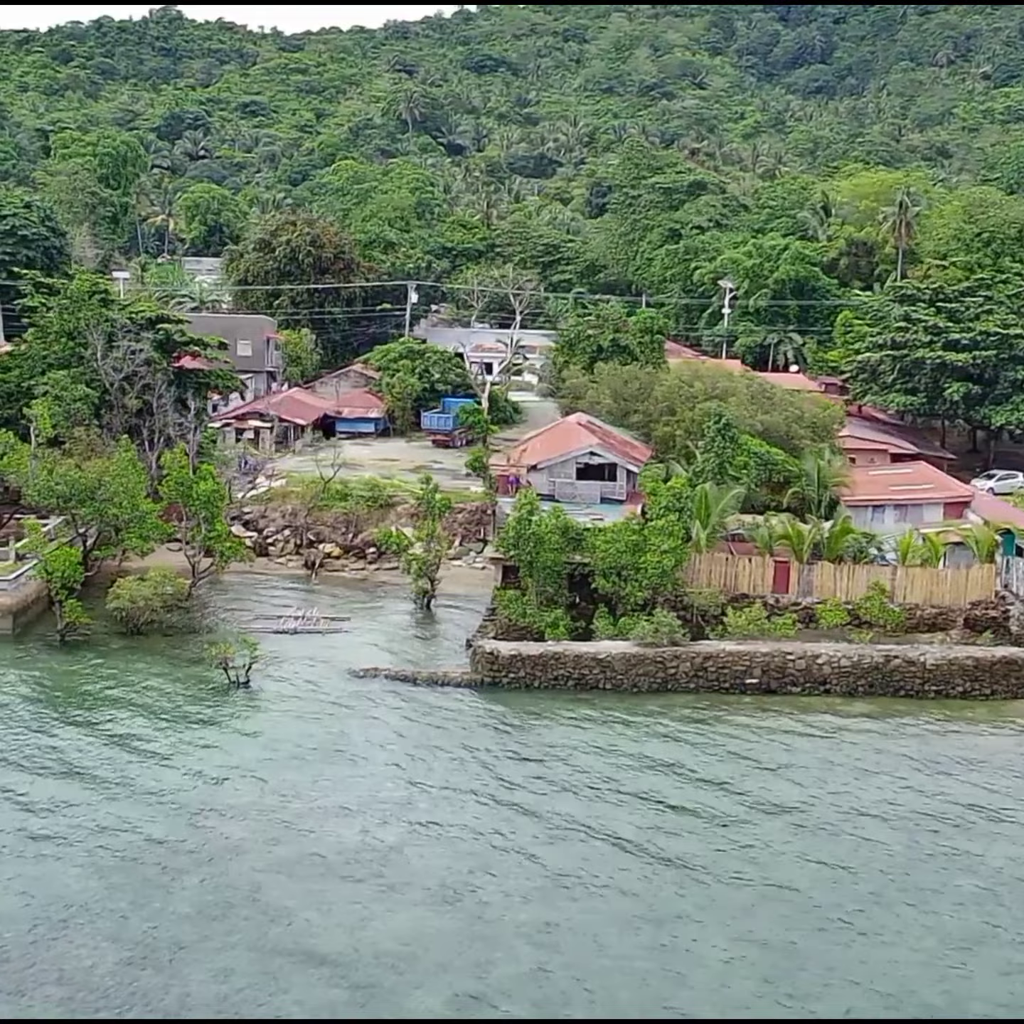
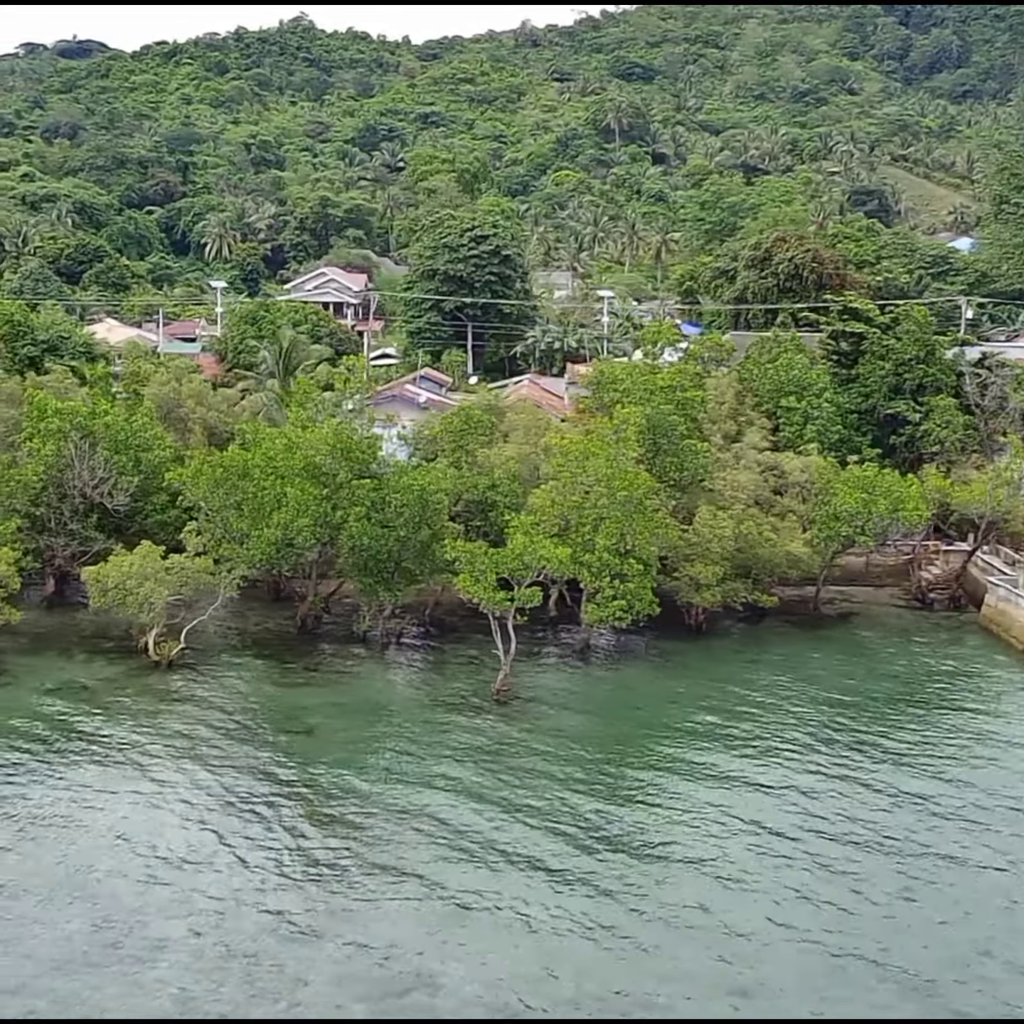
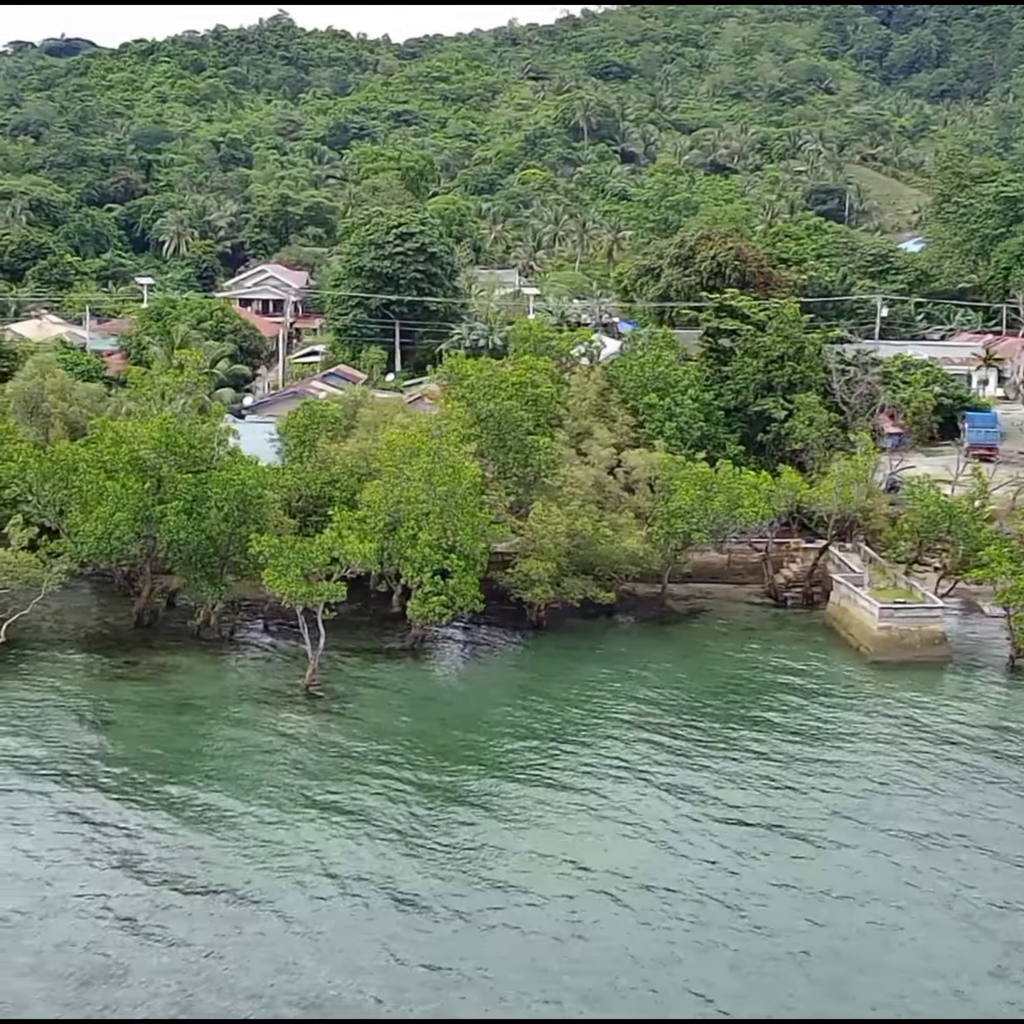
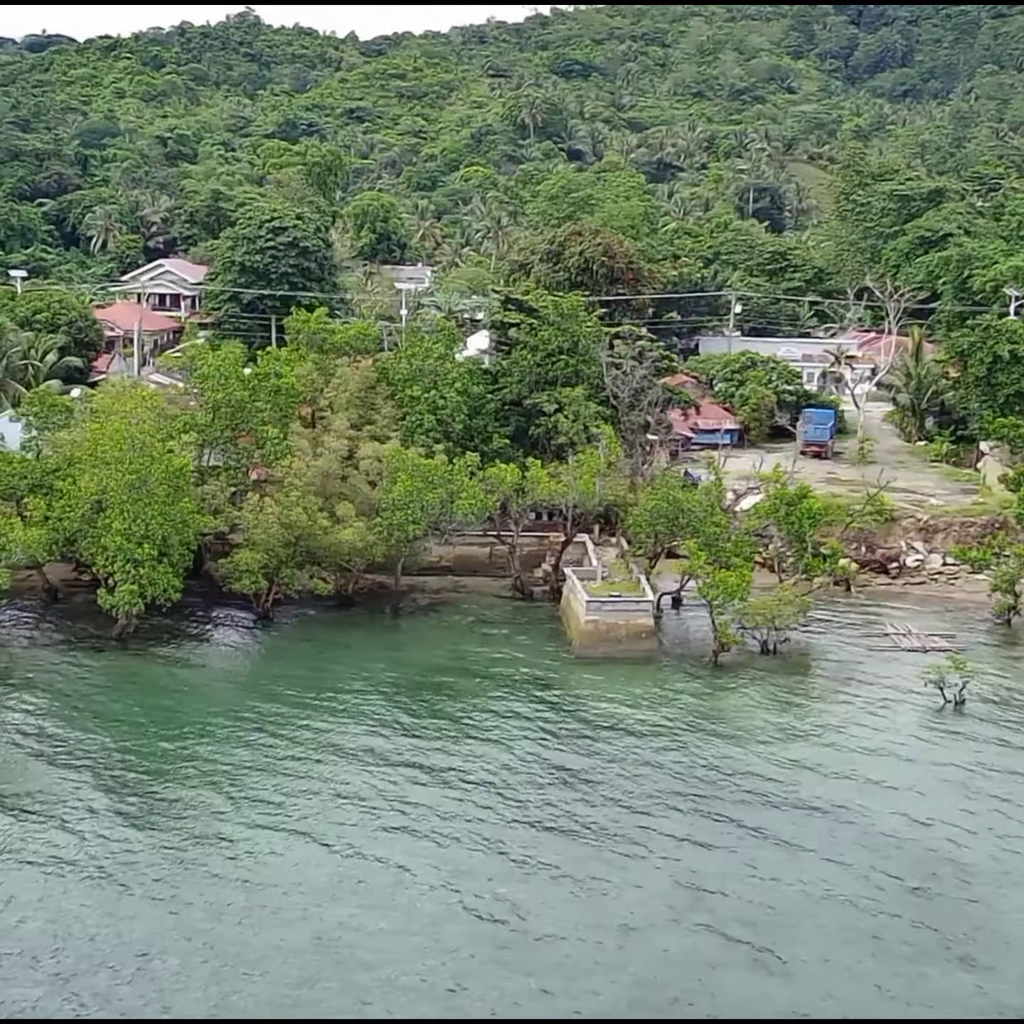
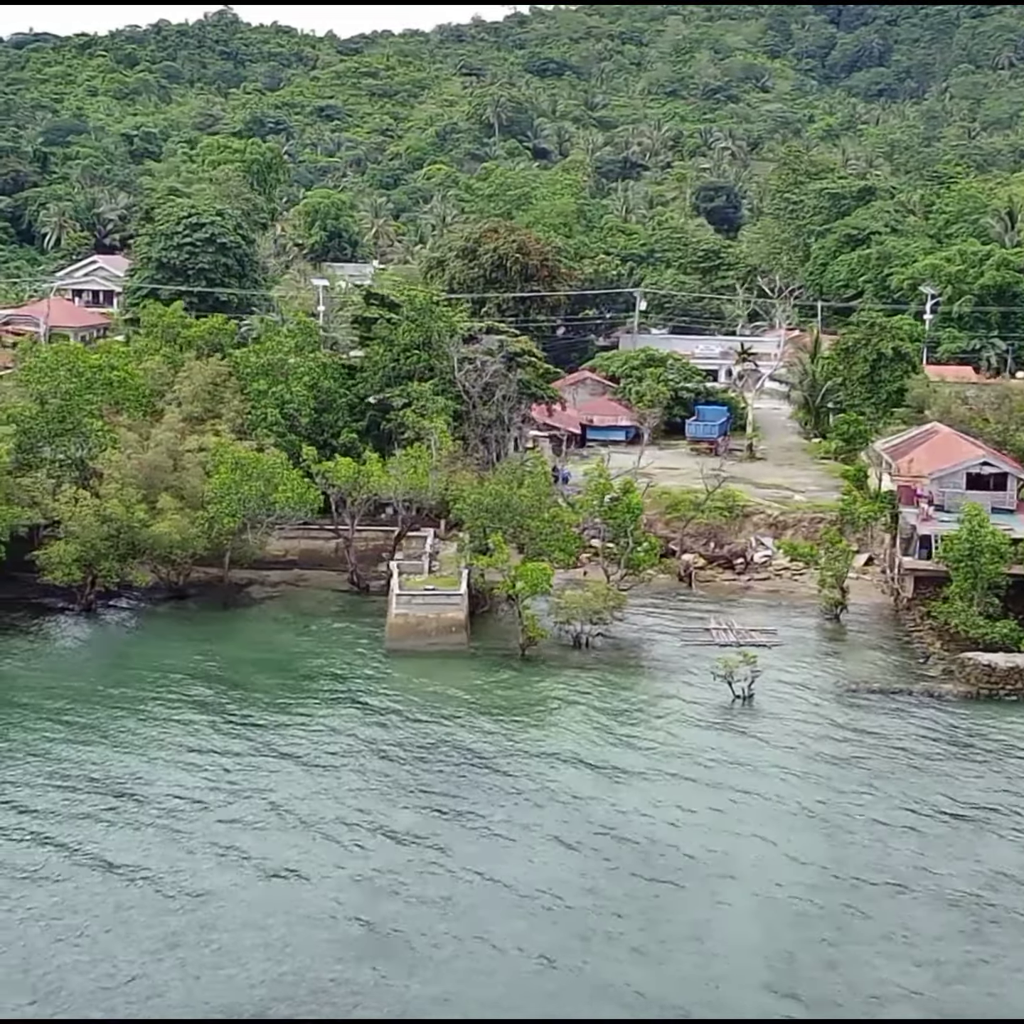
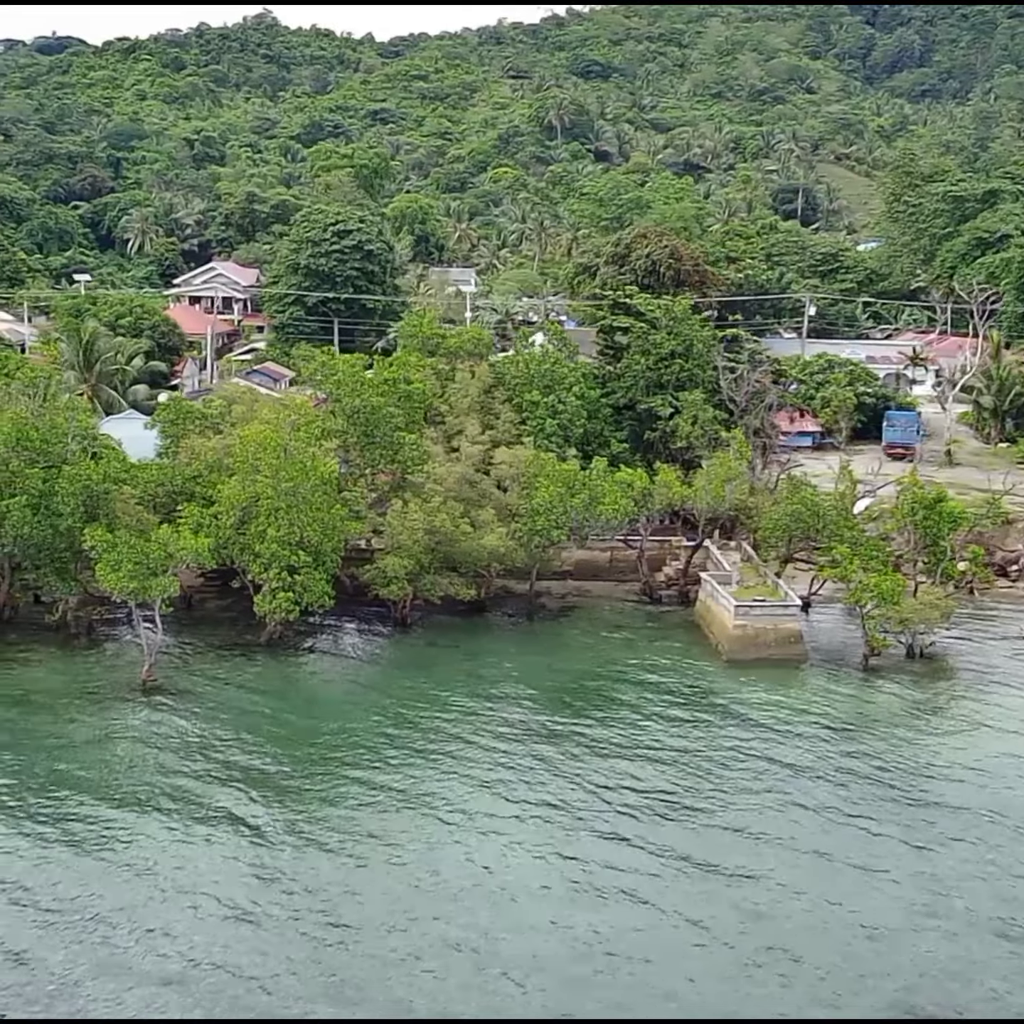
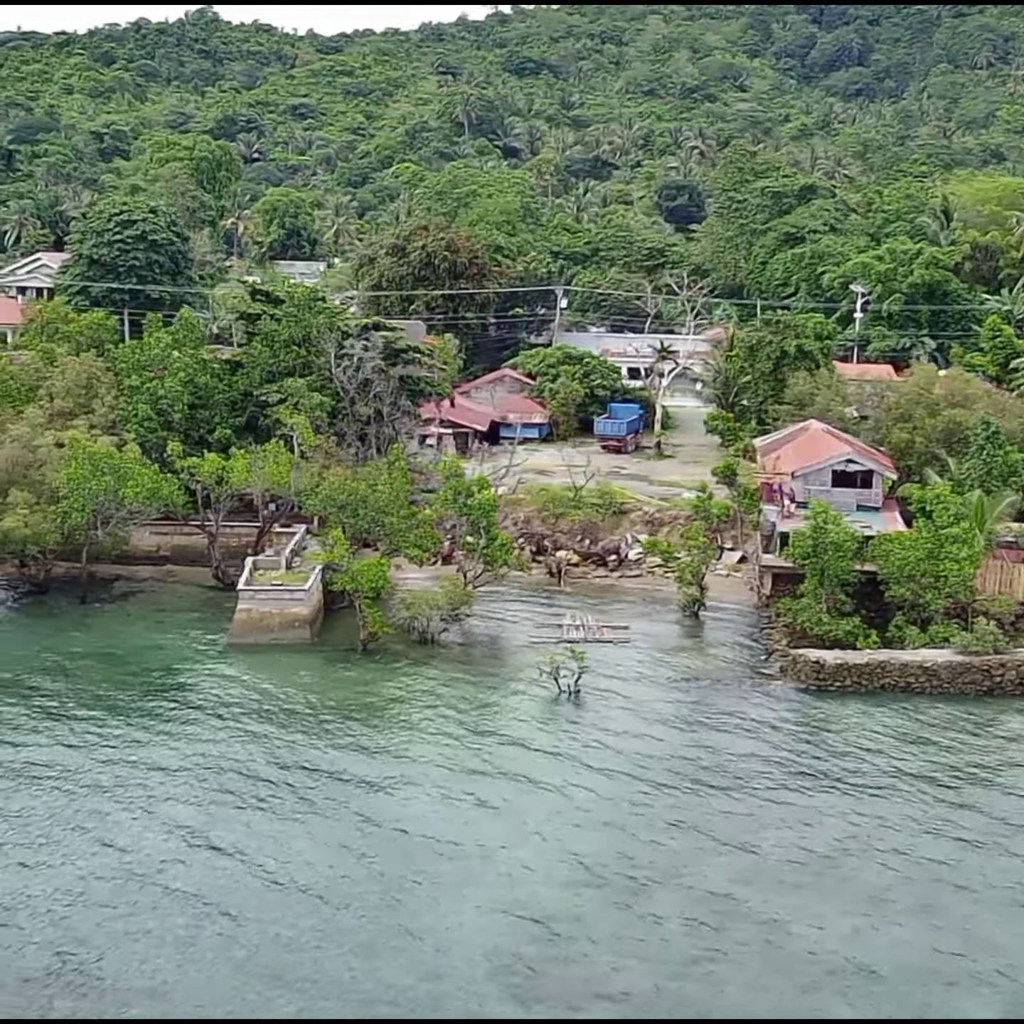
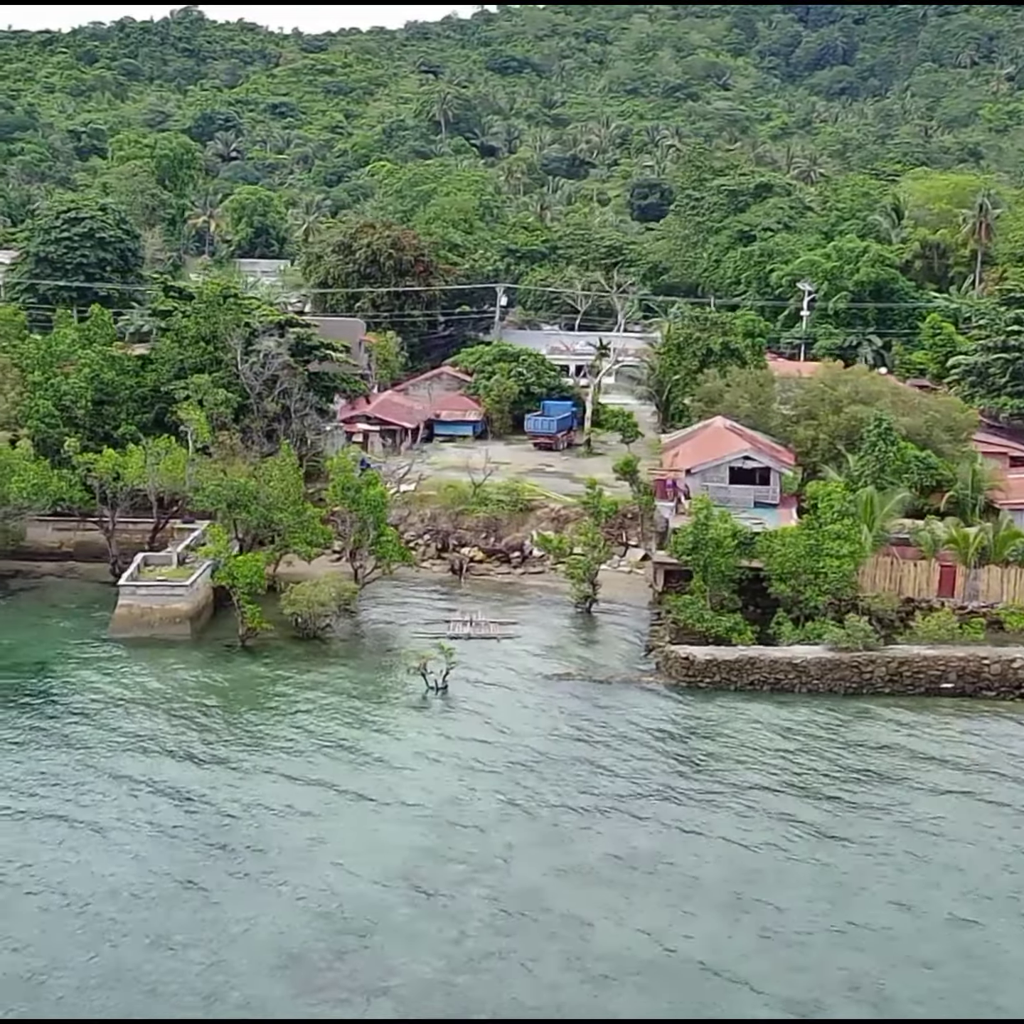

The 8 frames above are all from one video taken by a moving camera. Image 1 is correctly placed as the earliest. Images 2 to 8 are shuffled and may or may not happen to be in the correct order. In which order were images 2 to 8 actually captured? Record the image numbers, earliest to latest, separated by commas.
8, 7, 5, 4, 6, 3, 2
